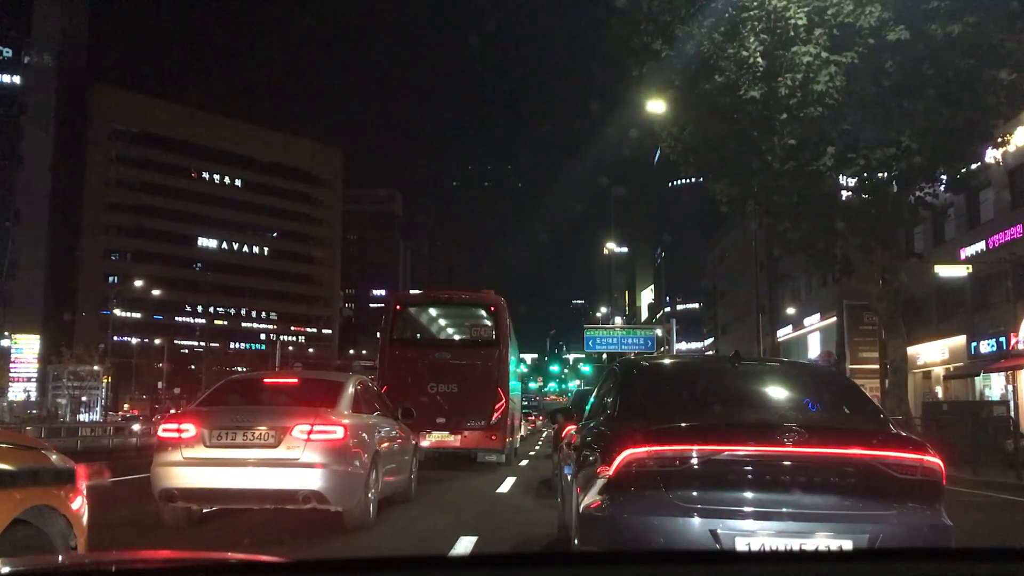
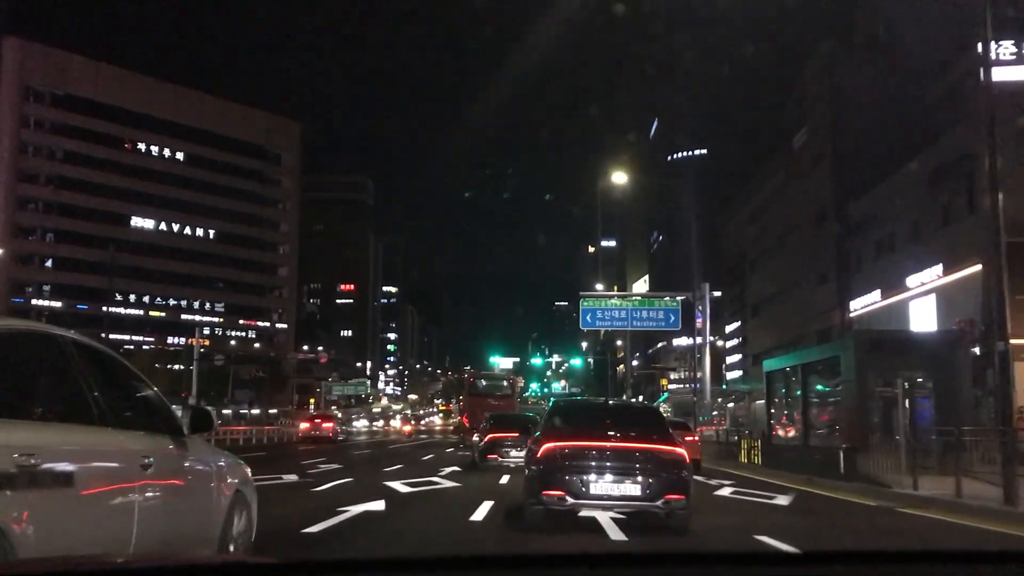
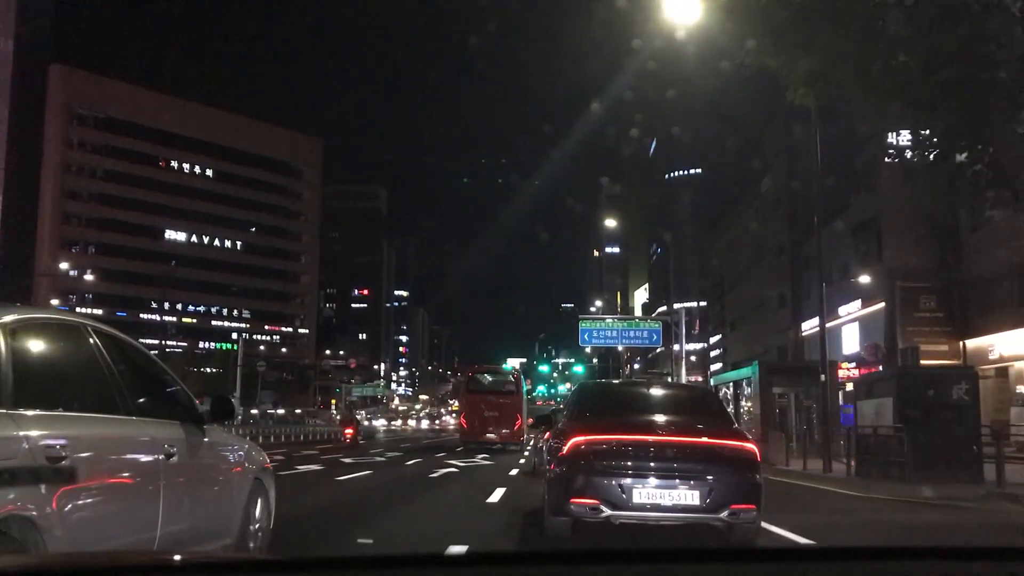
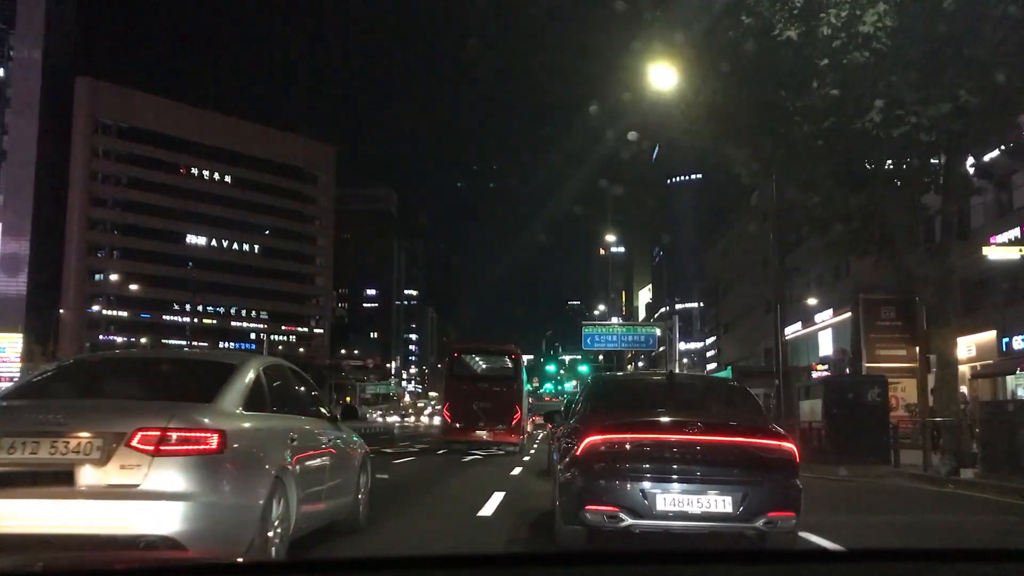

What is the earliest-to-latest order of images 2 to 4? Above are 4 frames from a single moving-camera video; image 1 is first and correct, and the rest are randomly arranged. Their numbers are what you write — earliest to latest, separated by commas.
4, 3, 2
